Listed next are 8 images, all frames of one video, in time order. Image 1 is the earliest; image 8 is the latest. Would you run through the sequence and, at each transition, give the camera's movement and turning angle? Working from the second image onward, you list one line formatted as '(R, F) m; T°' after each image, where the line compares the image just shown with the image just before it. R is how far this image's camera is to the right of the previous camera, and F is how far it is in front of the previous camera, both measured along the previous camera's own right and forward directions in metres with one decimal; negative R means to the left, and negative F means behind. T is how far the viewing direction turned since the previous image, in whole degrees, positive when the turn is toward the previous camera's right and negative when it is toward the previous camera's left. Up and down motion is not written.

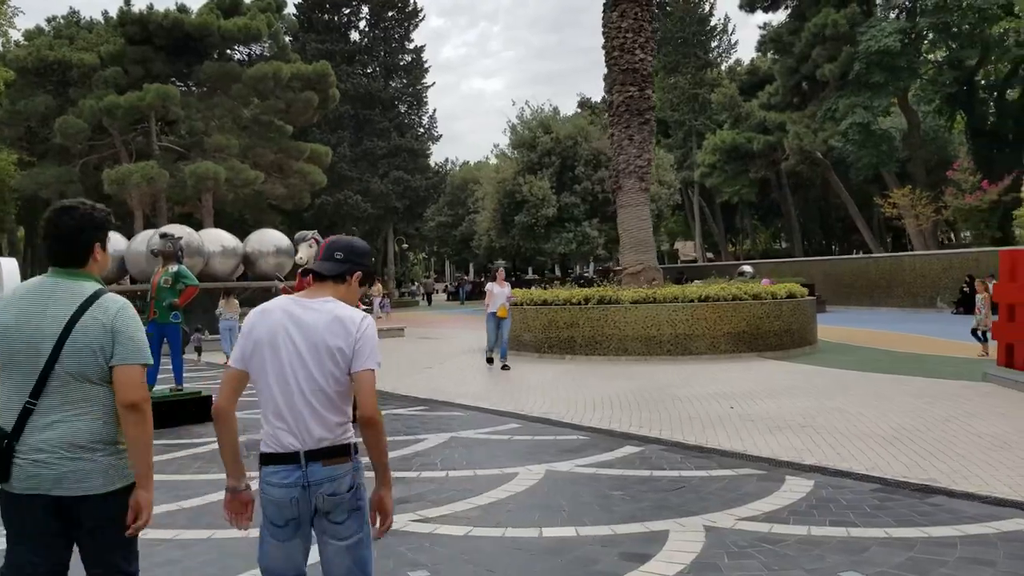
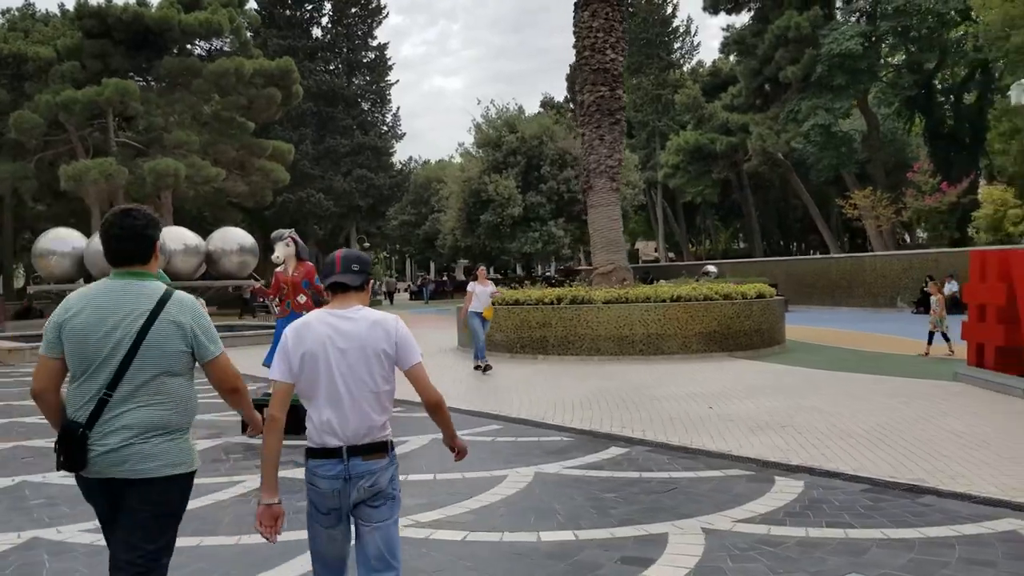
(-0.2, +0.1) m; +2°
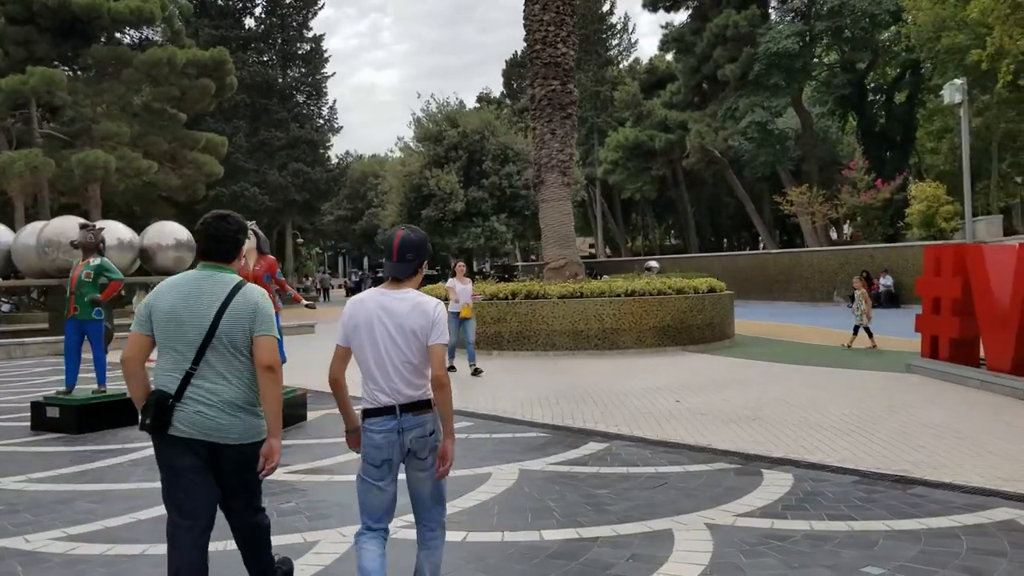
(-0.3, +0.2) m; +4°
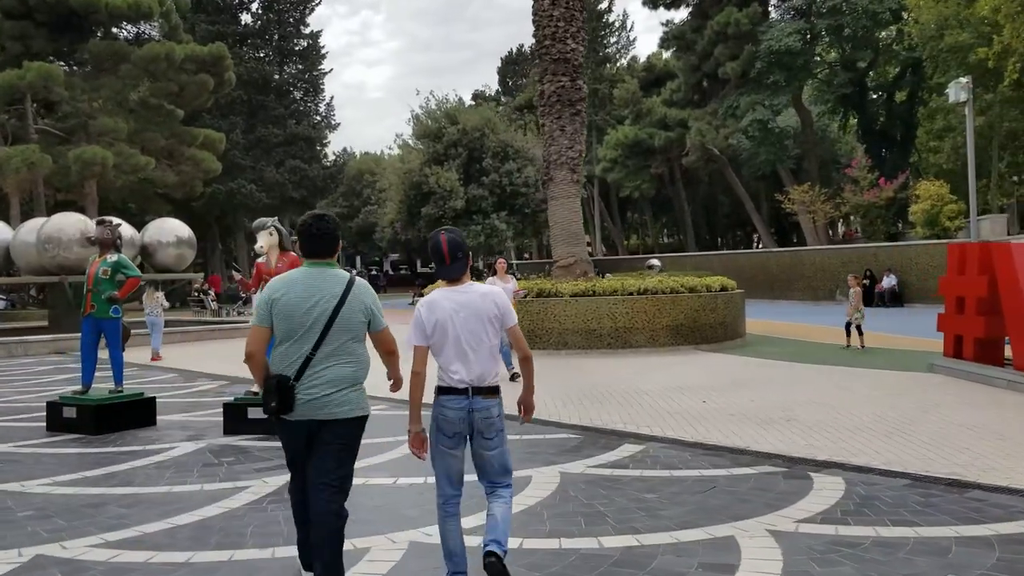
(-0.3, +0.2) m; +1°
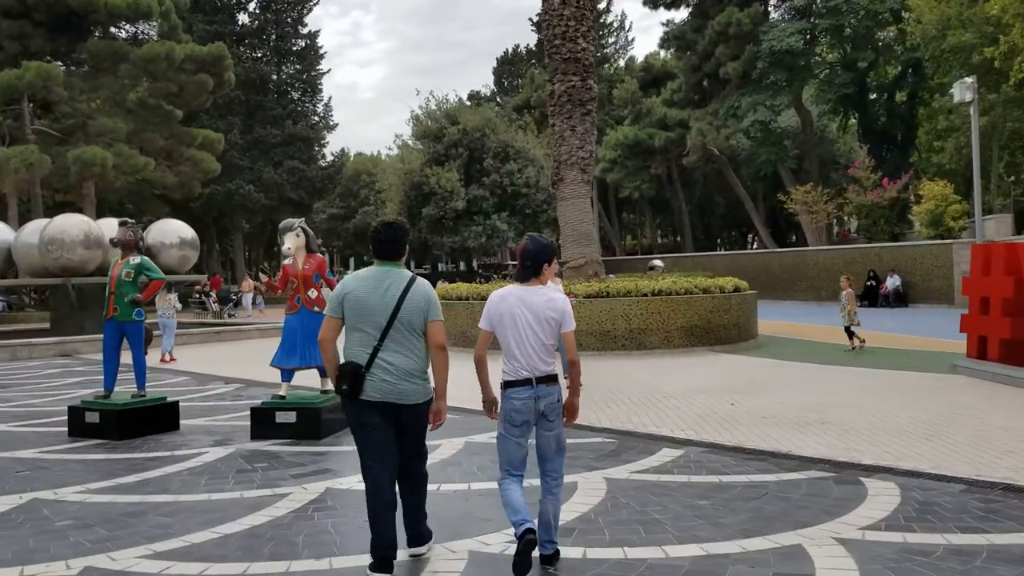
(-0.3, +0.1) m; 0°
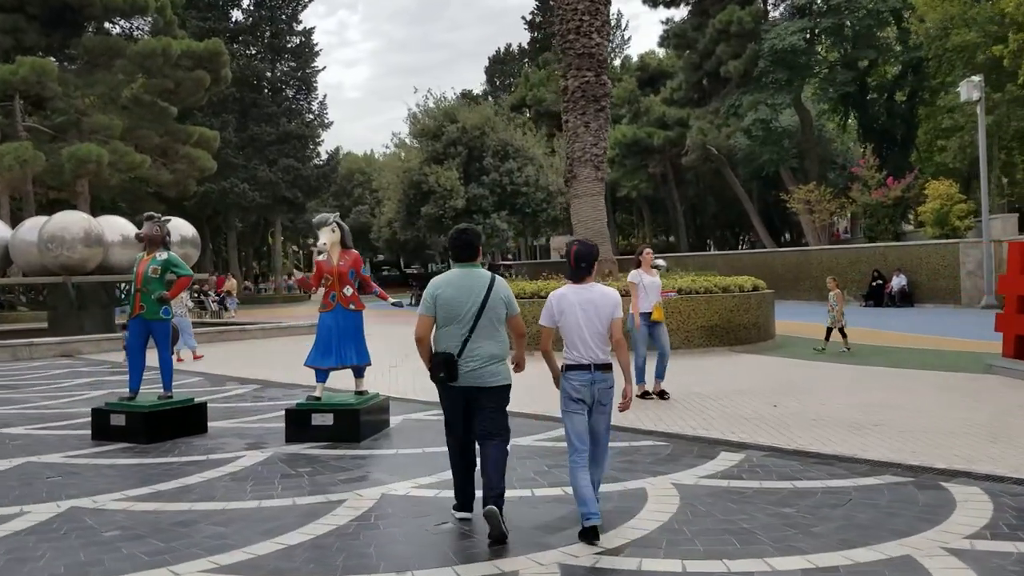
(-0.5, +0.3) m; +1°
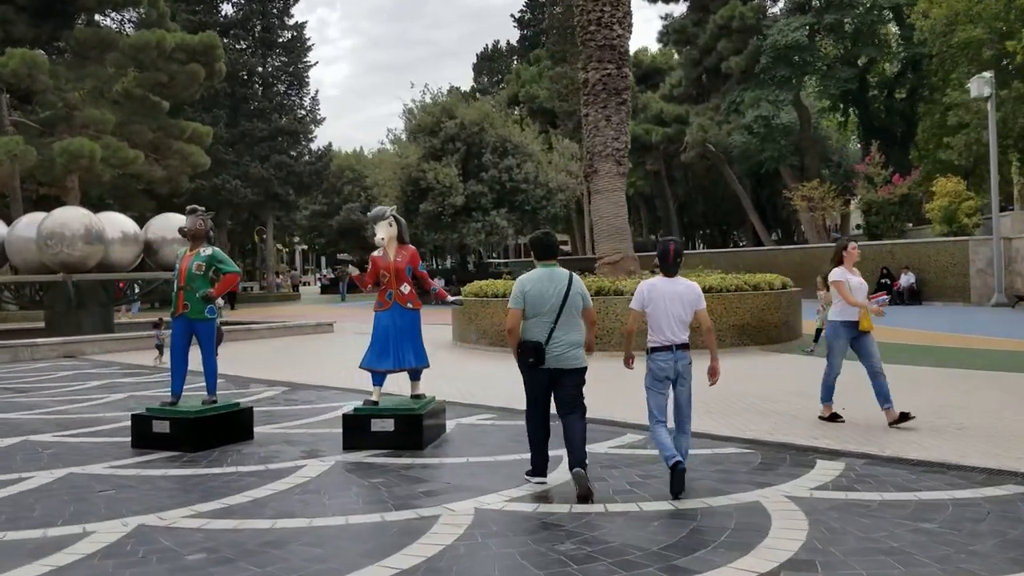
(-0.7, +0.4) m; +1°
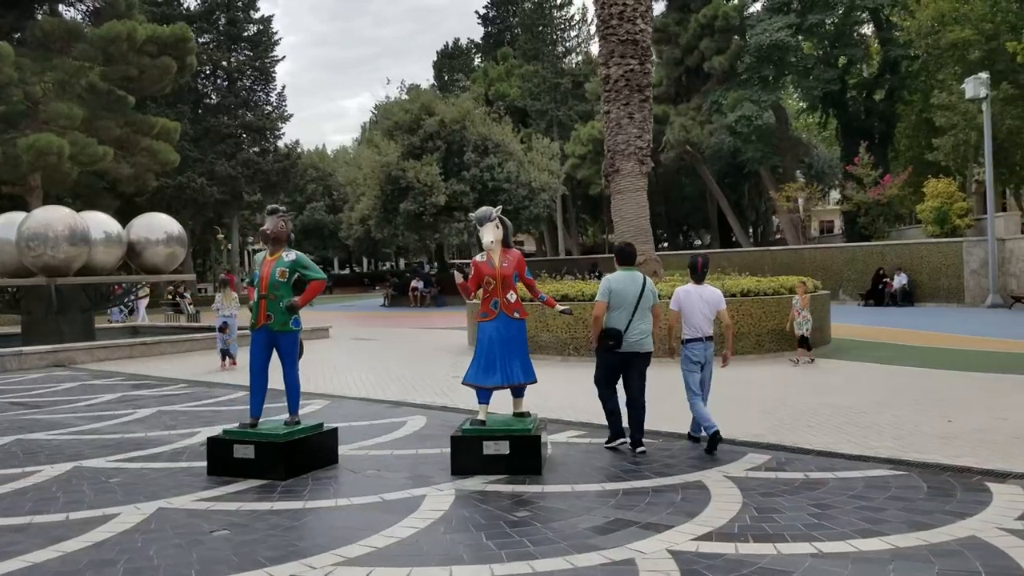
(-1.2, +0.6) m; +3°
